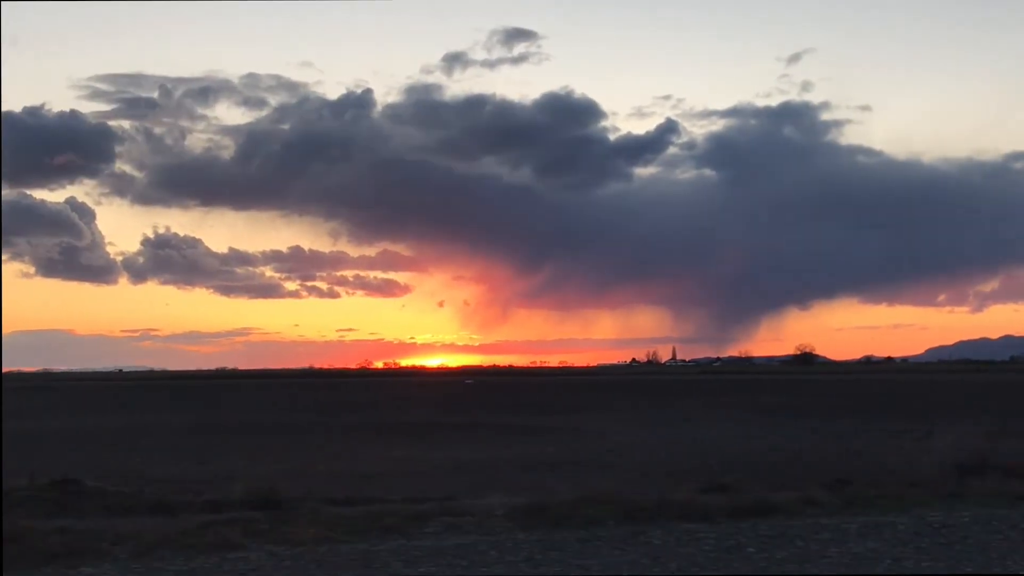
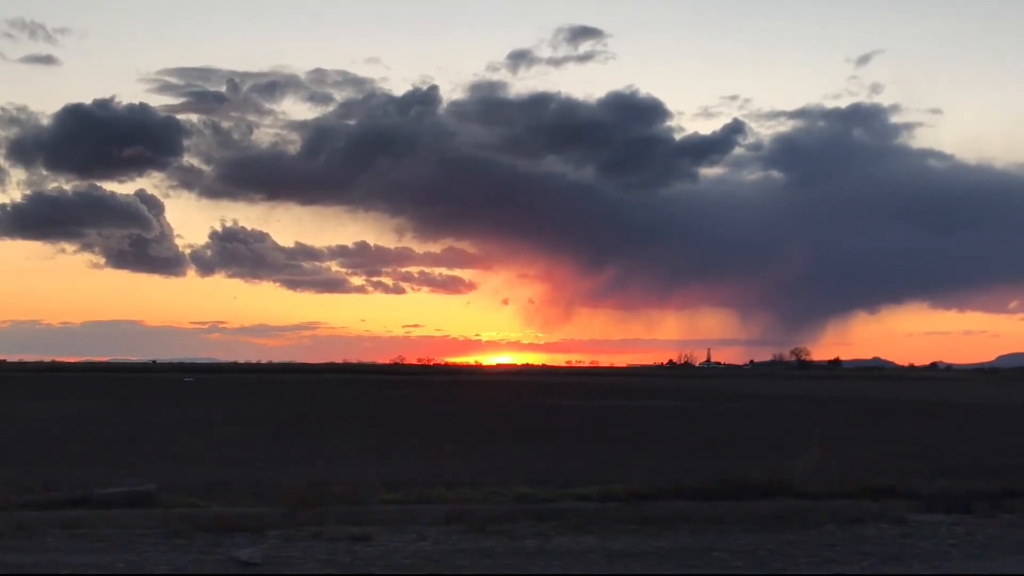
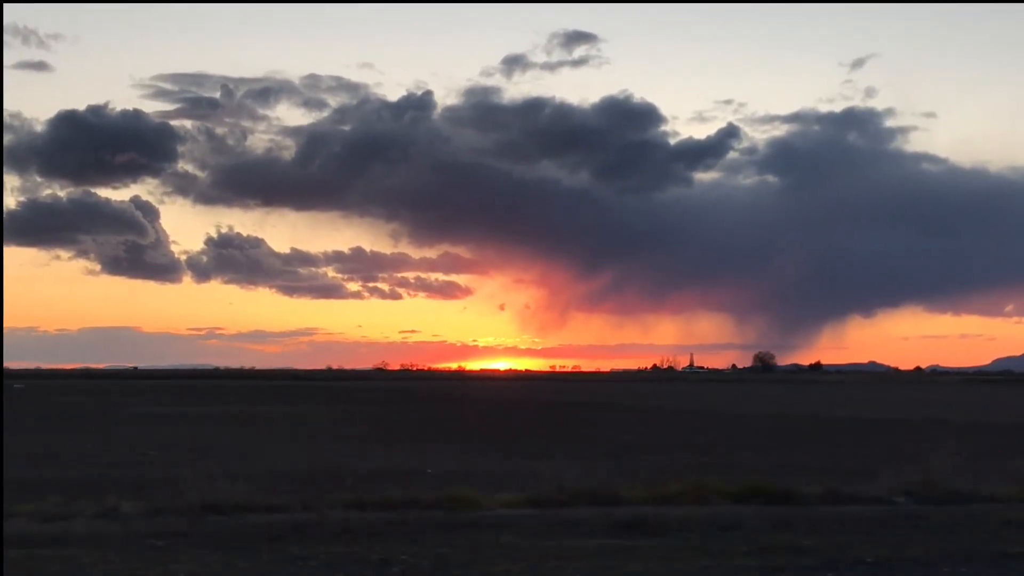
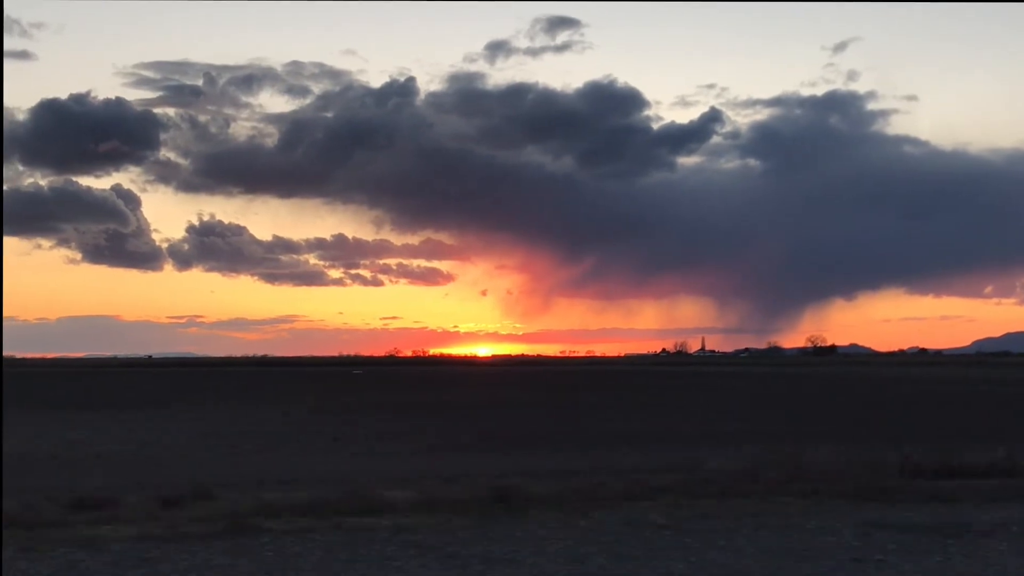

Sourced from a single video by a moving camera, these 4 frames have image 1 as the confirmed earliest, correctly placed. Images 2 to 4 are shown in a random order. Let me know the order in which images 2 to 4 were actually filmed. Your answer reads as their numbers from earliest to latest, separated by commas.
4, 2, 3
